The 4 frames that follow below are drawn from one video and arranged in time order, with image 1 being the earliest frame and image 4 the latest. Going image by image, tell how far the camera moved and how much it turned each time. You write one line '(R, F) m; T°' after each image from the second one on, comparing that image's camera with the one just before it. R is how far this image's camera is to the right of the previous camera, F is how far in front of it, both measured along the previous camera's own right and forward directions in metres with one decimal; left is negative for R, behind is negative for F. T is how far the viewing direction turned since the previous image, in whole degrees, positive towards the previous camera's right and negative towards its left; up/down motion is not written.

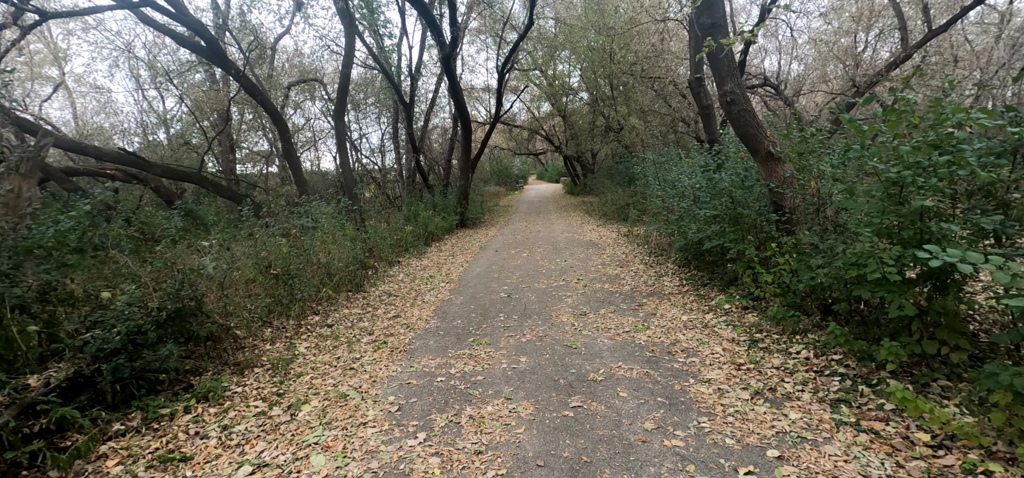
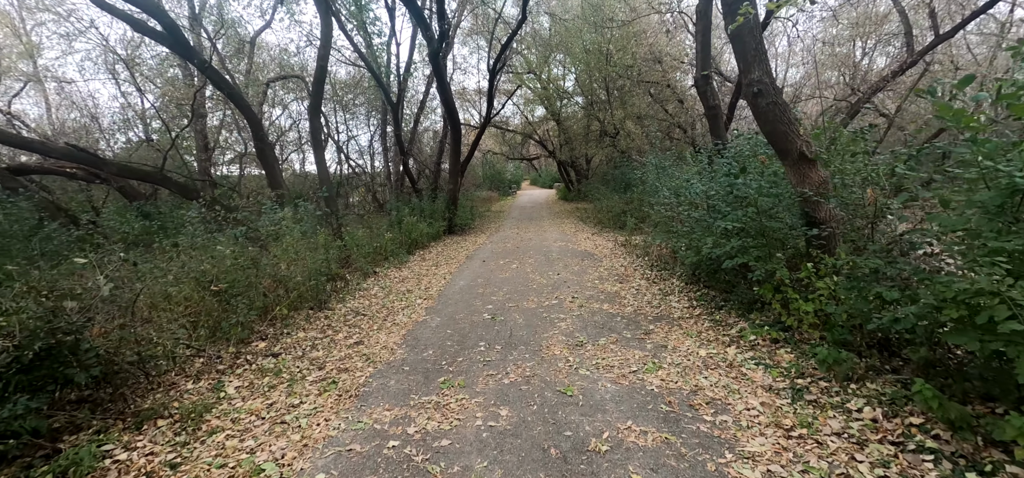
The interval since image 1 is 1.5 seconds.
(+0.1, +0.9) m; +1°
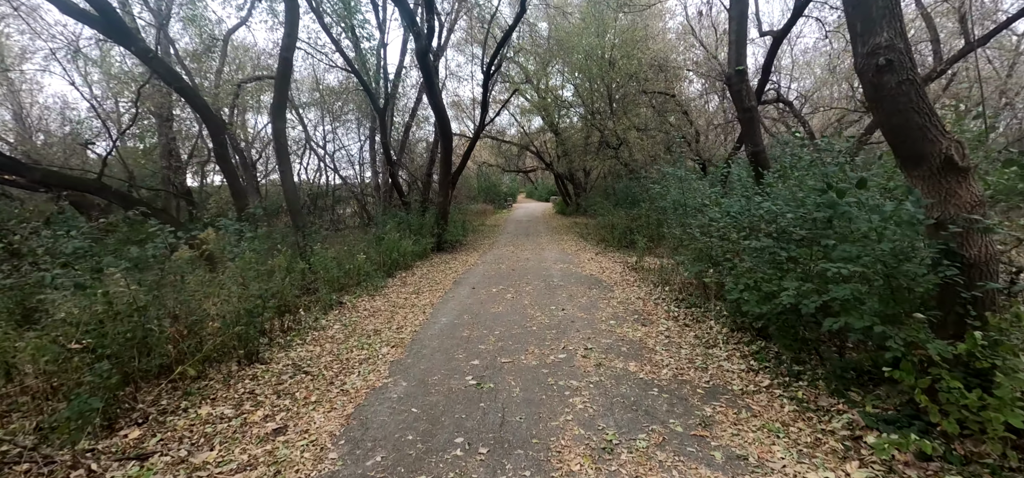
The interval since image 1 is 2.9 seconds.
(0.0, +1.6) m; +1°
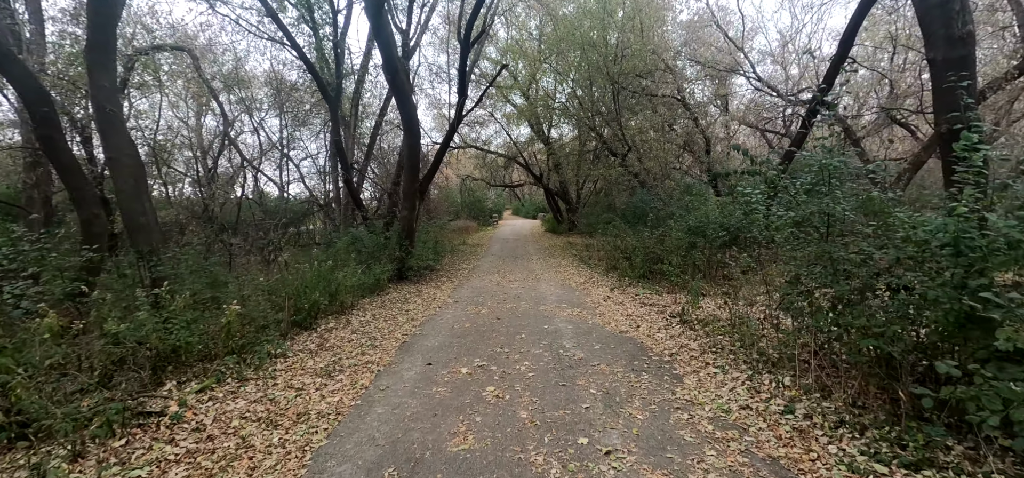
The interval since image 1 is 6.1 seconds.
(0.0, +3.9) m; +2°
